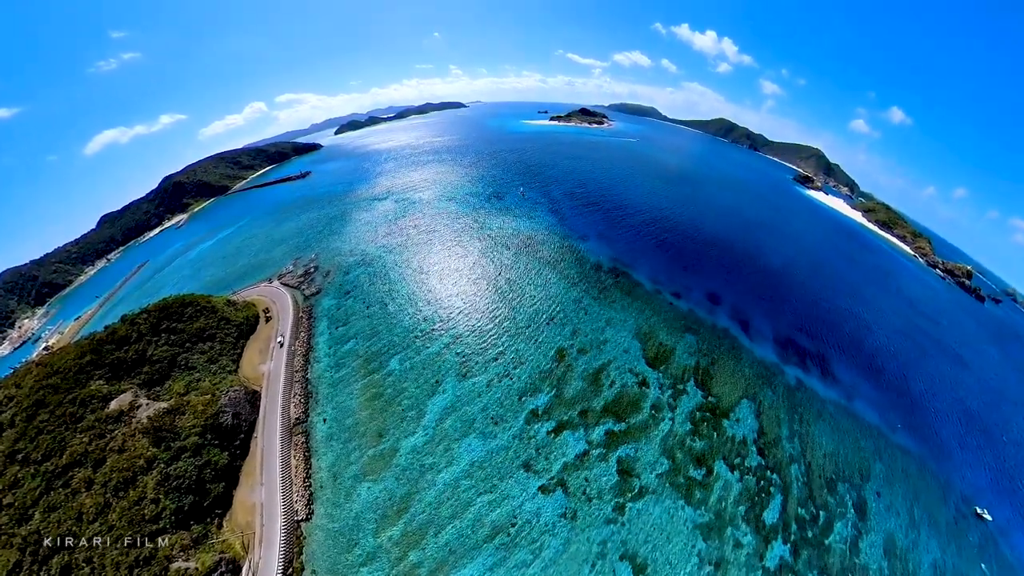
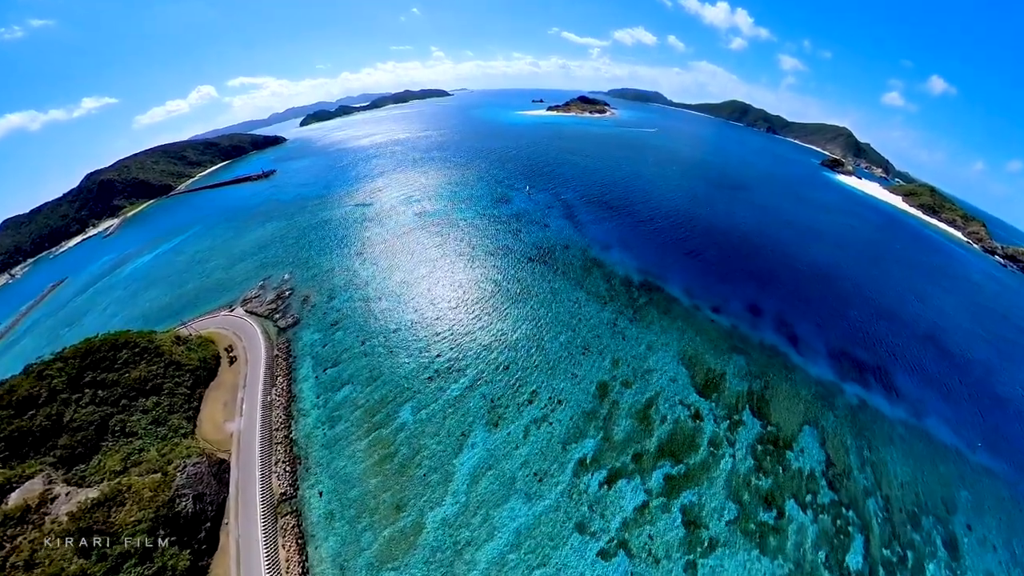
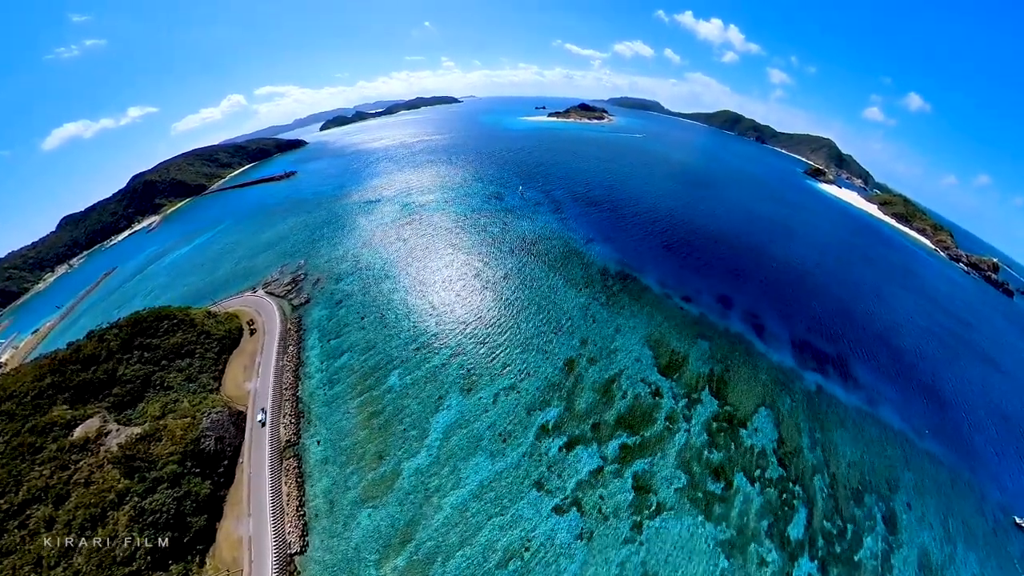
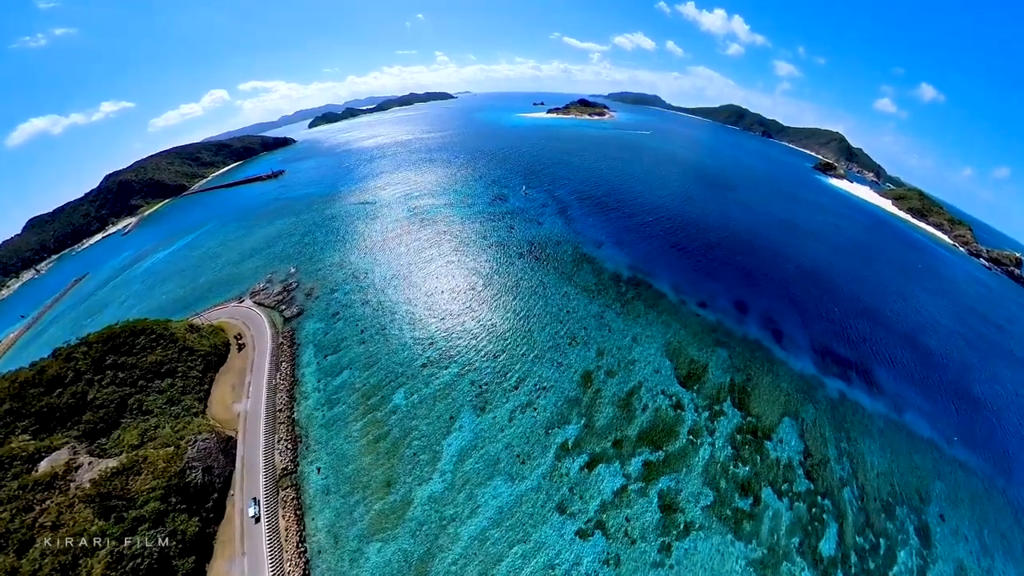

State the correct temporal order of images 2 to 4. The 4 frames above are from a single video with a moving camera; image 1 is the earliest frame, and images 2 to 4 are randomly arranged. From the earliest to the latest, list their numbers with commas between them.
3, 4, 2
